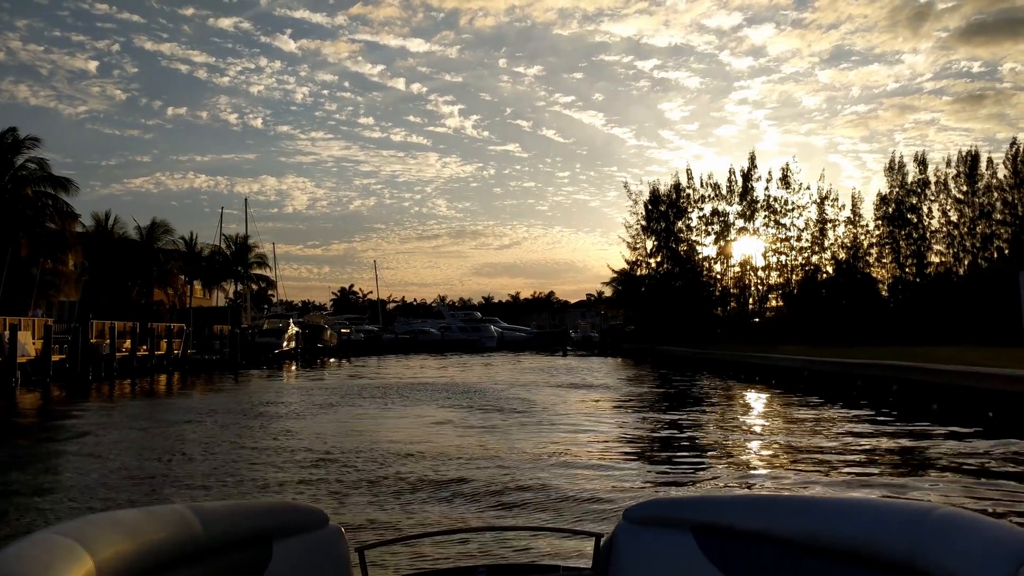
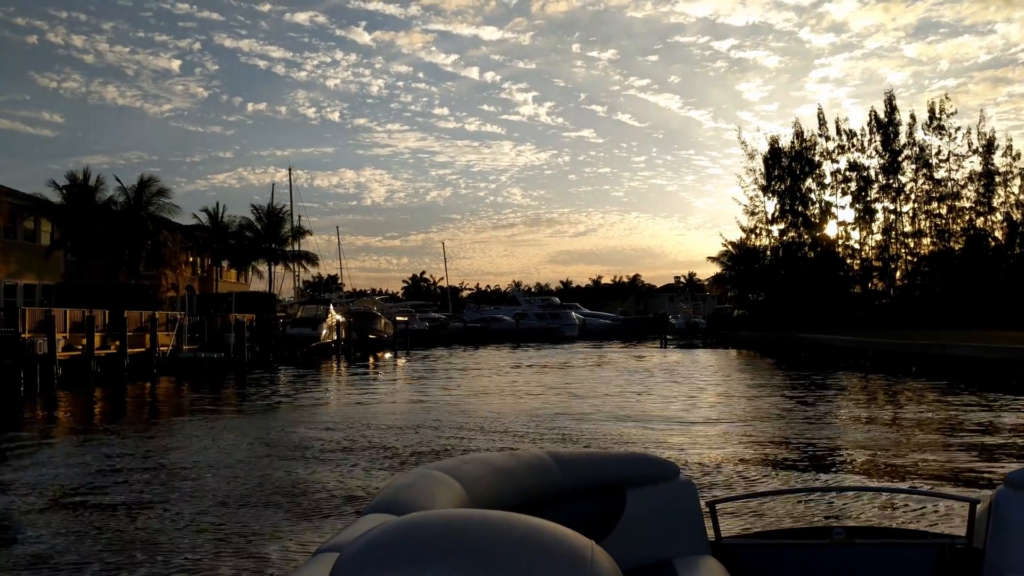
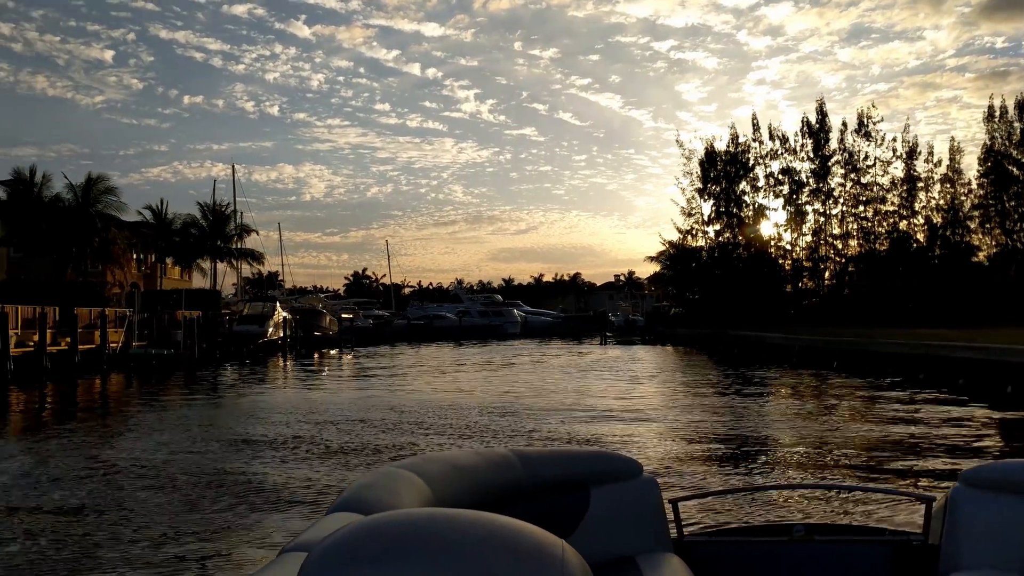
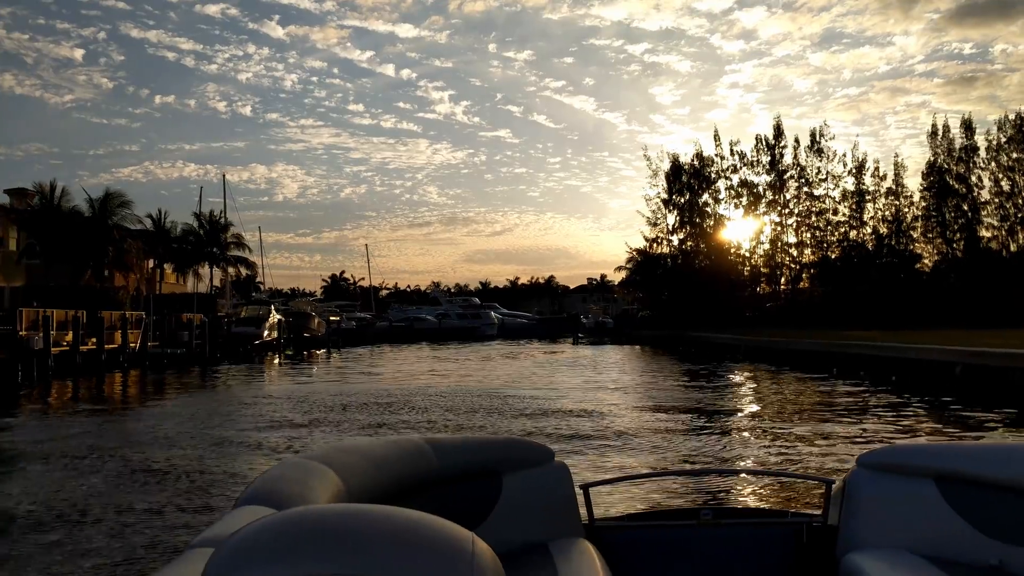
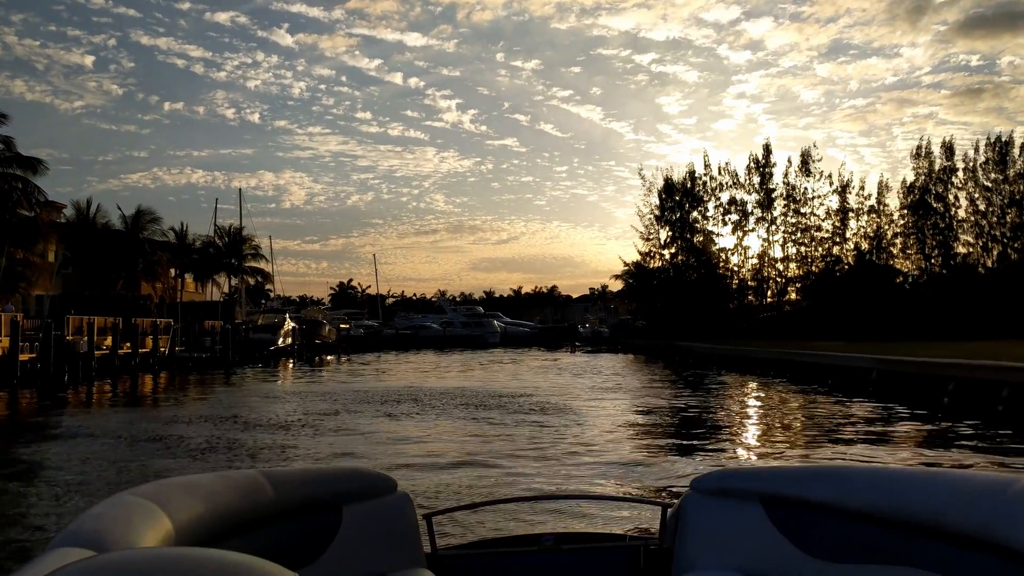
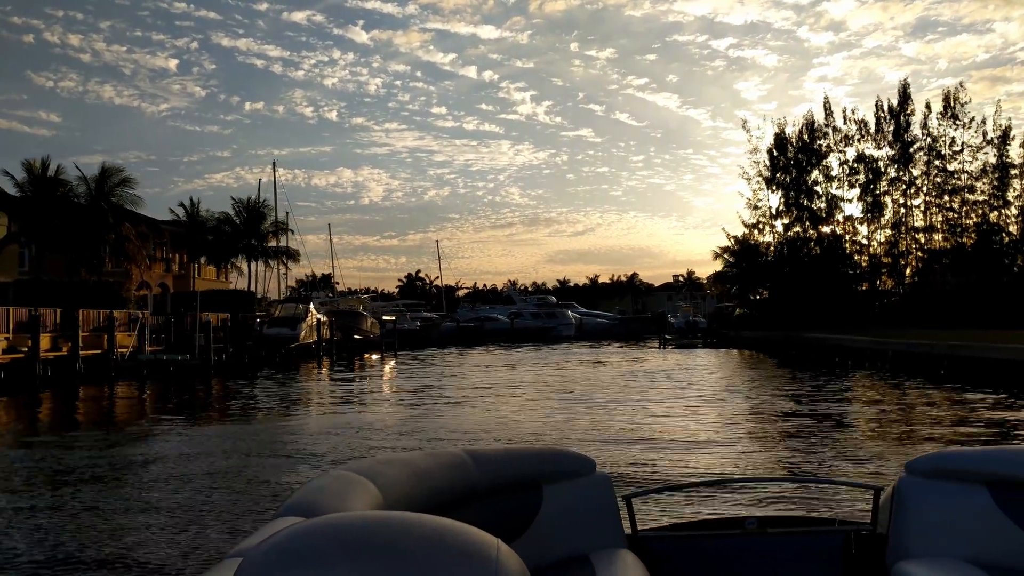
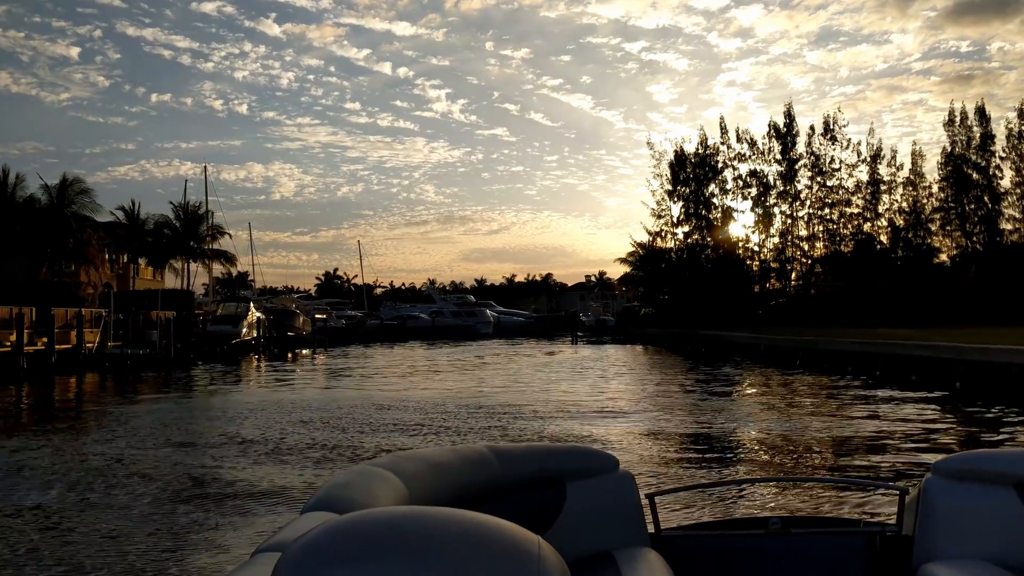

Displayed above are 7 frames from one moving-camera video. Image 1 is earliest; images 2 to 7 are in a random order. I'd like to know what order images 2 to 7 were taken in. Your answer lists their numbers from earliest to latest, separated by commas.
5, 4, 7, 3, 2, 6
